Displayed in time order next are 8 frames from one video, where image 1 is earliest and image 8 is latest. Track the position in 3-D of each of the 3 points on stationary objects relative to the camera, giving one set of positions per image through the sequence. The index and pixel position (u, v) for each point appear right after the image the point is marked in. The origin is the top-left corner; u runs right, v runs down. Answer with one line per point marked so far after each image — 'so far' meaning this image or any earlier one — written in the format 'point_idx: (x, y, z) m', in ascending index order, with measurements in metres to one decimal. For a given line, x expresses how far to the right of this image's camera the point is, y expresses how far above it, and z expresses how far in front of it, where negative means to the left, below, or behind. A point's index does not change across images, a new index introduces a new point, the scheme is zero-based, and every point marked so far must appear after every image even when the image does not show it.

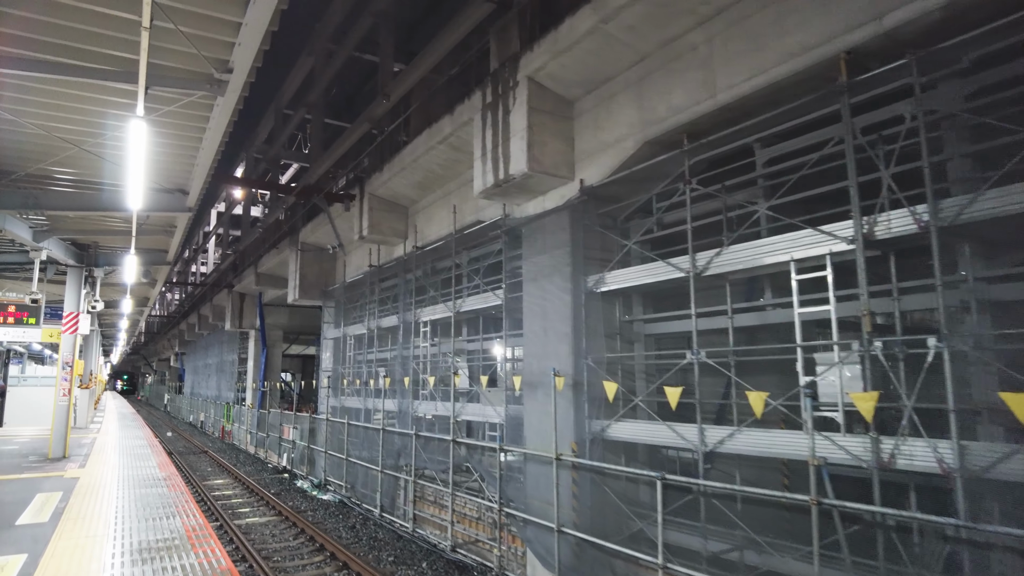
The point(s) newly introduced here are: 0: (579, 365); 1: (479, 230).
0: (+1.0, -1.1, +9.2) m
1: (-0.6, +1.1, +12.4) m
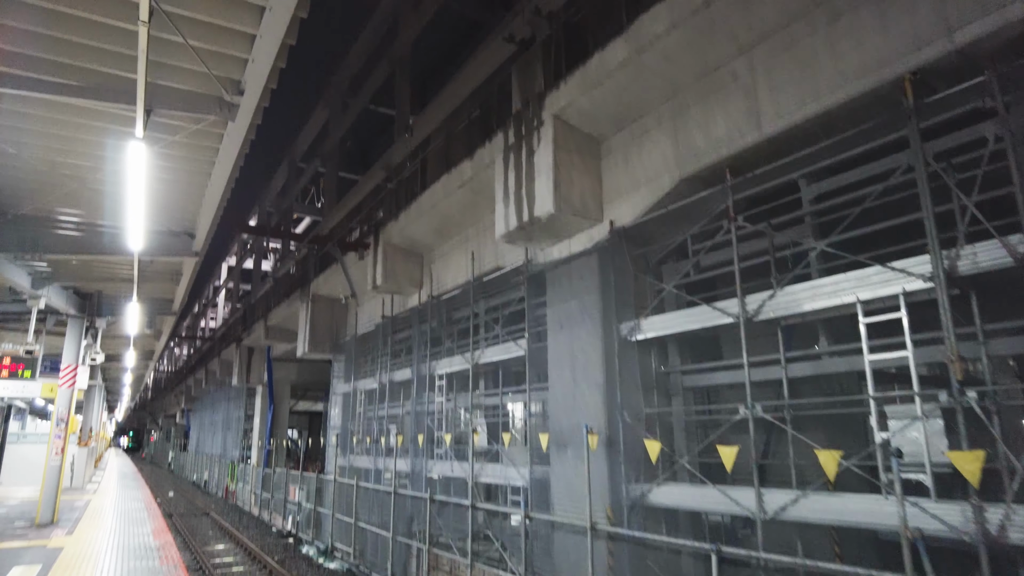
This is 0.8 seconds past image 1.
0: (+1.4, -1.8, +8.4) m
1: (-0.2, +0.2, +11.8) m
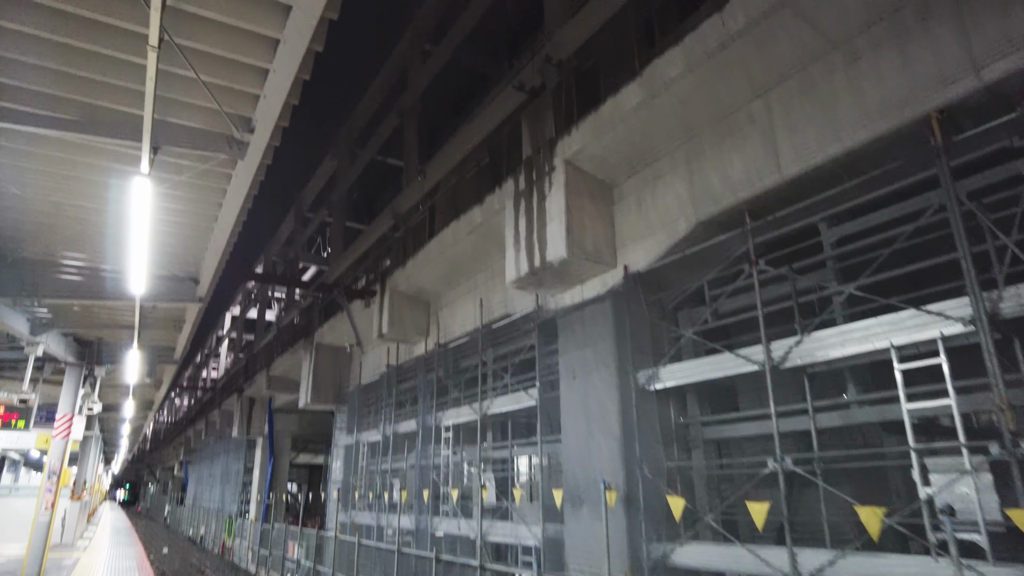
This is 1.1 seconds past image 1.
0: (+1.5, -2.4, +8.0) m
1: (0.0, -0.7, +11.6) m
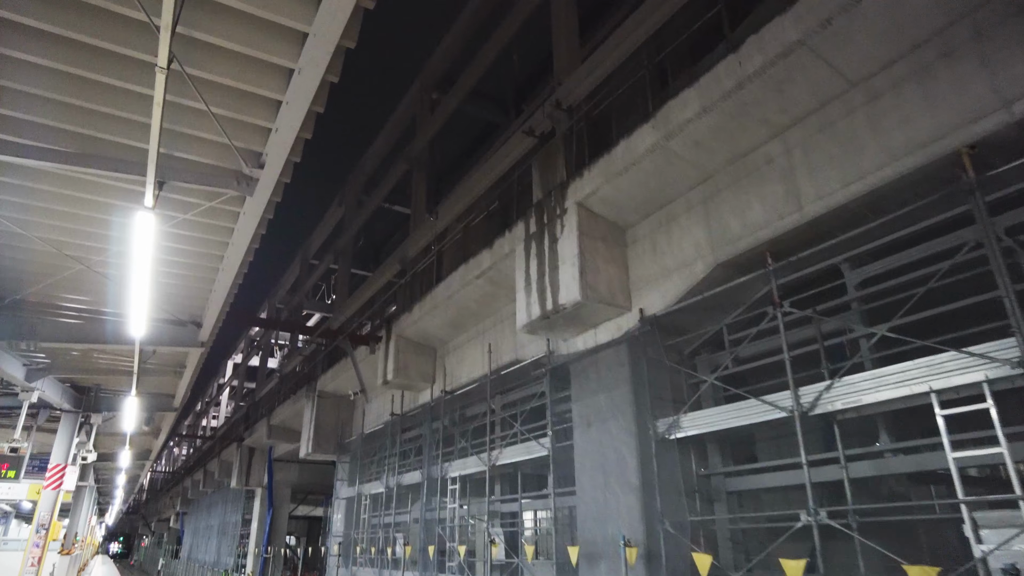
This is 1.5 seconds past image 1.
0: (+1.7, -2.9, +7.5) m
1: (+0.1, -1.4, +11.2) m
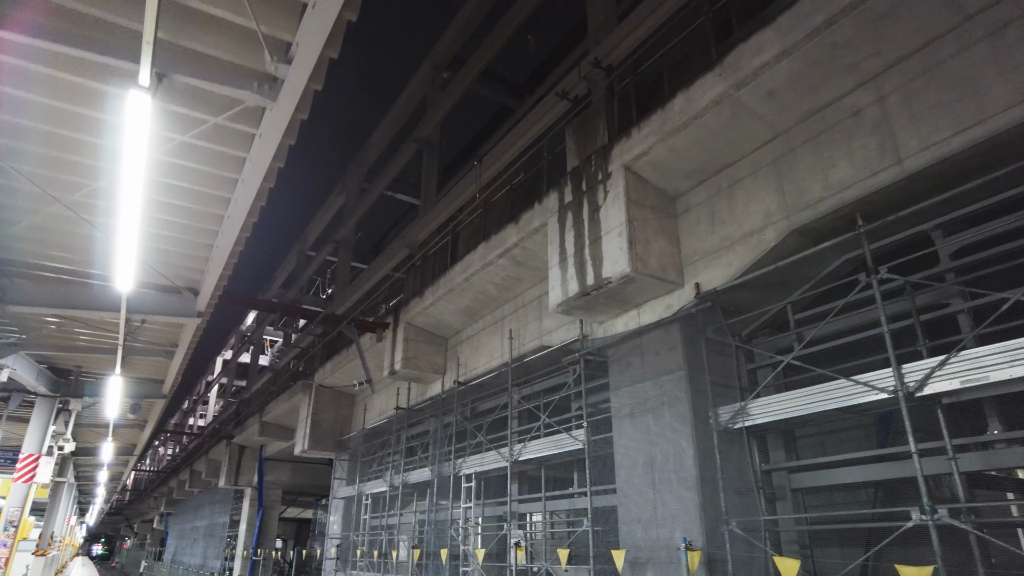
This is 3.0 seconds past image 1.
0: (+2.1, -2.5, +6.6) m
1: (+0.5, -1.1, +10.3) m
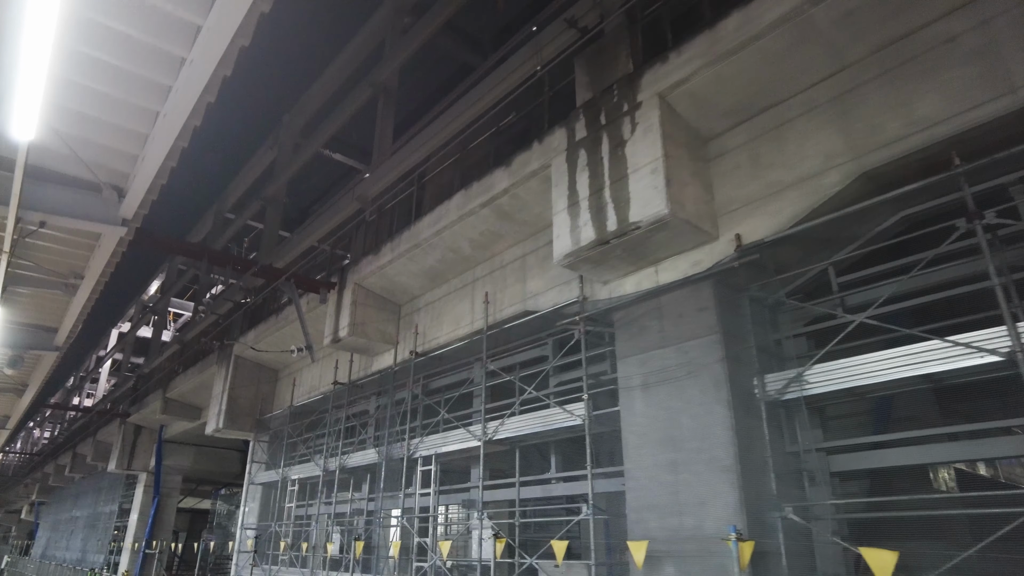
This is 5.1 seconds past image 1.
0: (+2.2, -2.1, +5.6) m
1: (+0.2, -0.5, +9.0) m
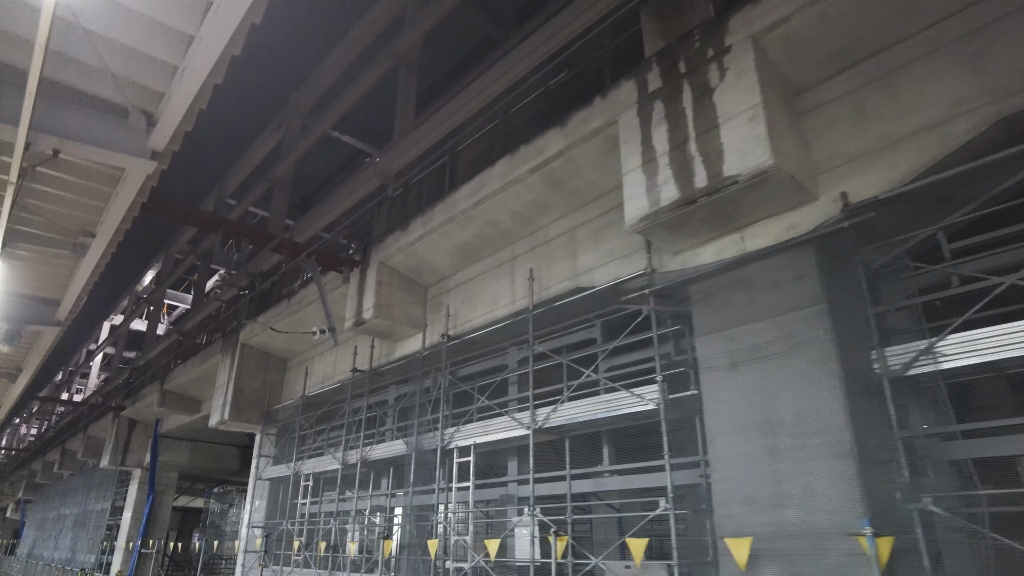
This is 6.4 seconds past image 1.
0: (+2.9, -1.7, +4.8) m
1: (+0.9, -0.2, +8.2) m
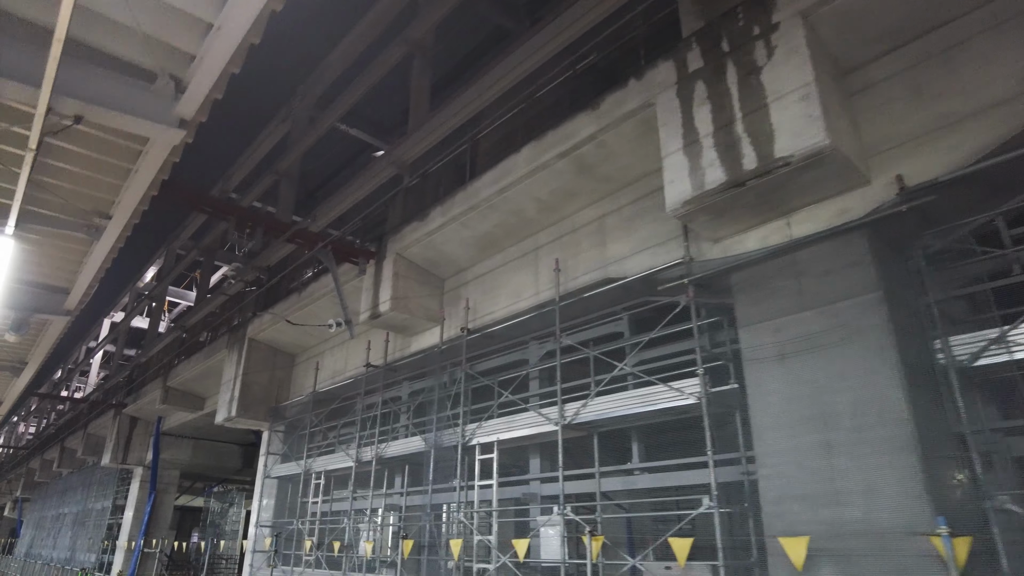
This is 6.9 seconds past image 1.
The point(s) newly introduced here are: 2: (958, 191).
0: (+3.2, -1.6, +4.5) m
1: (+1.2, -0.1, +7.9) m
2: (+3.8, +0.9, +5.3) m
